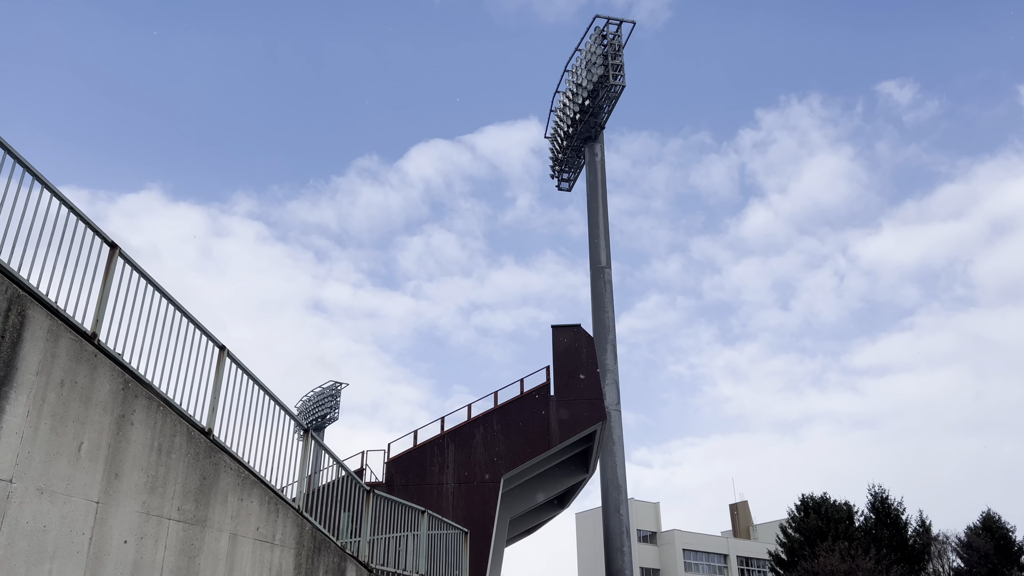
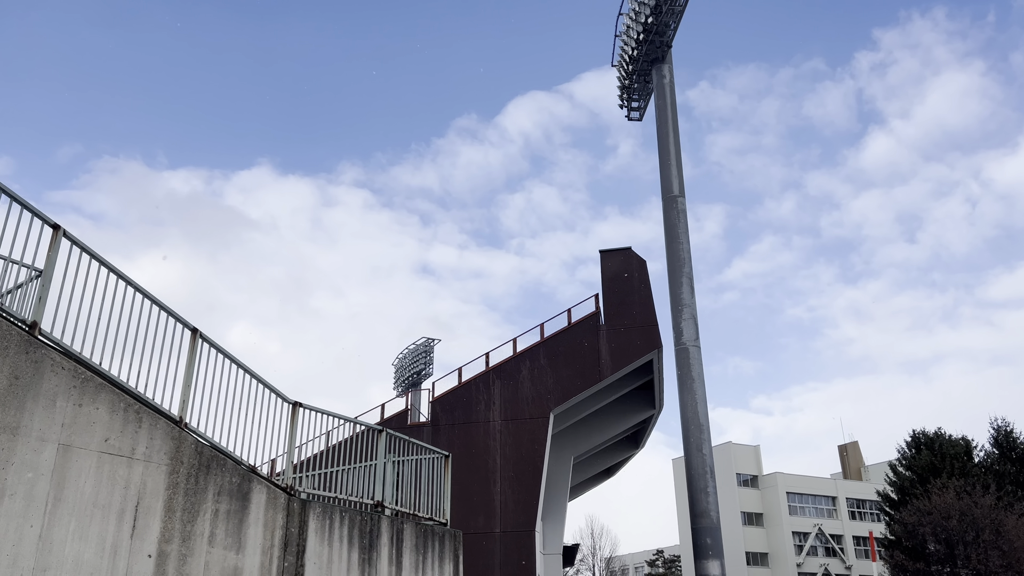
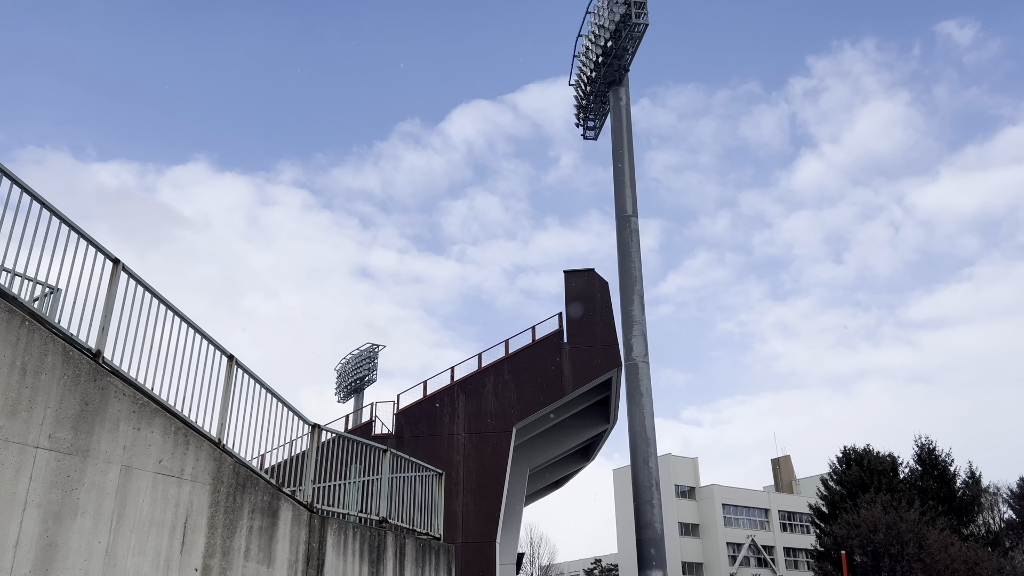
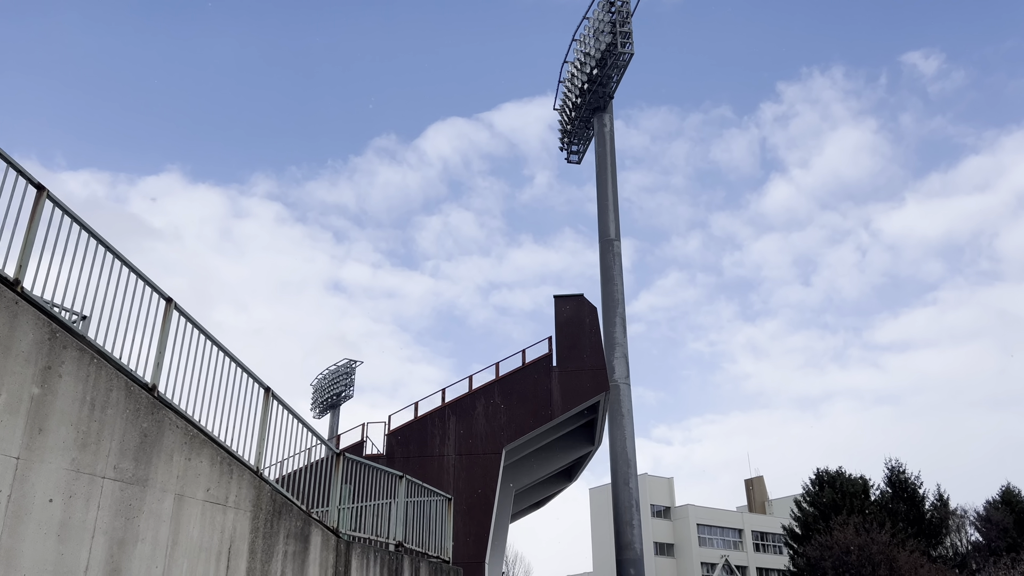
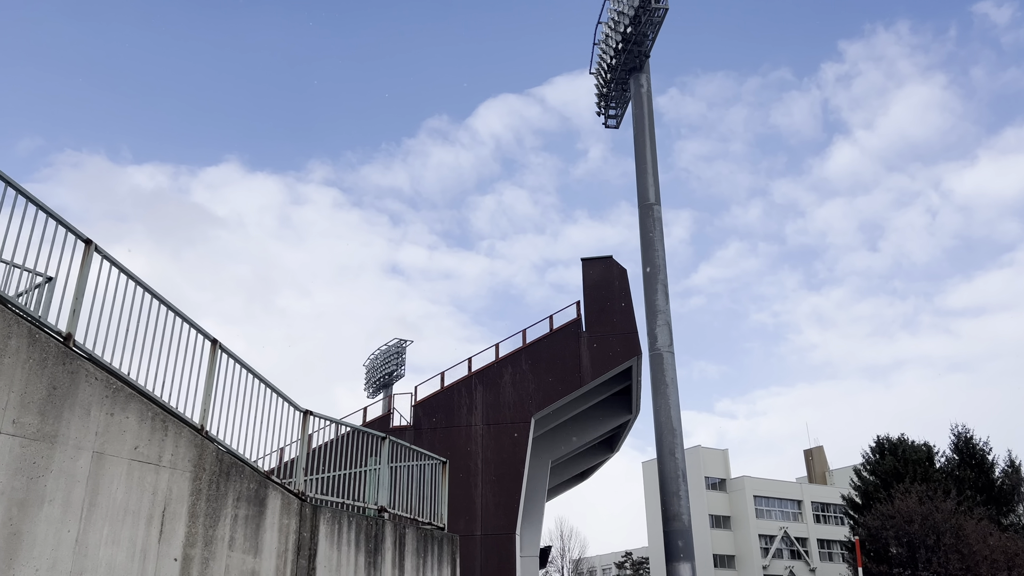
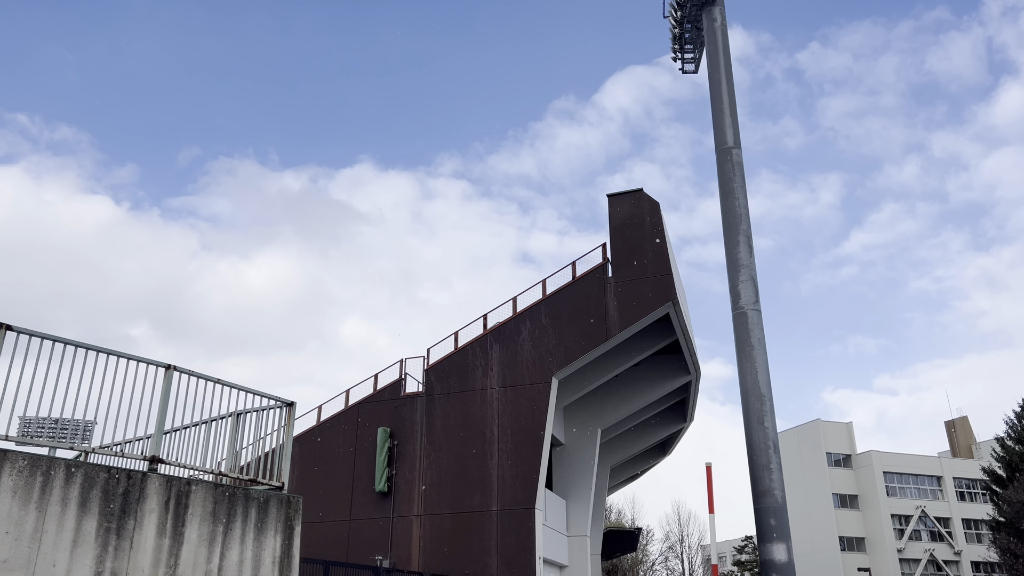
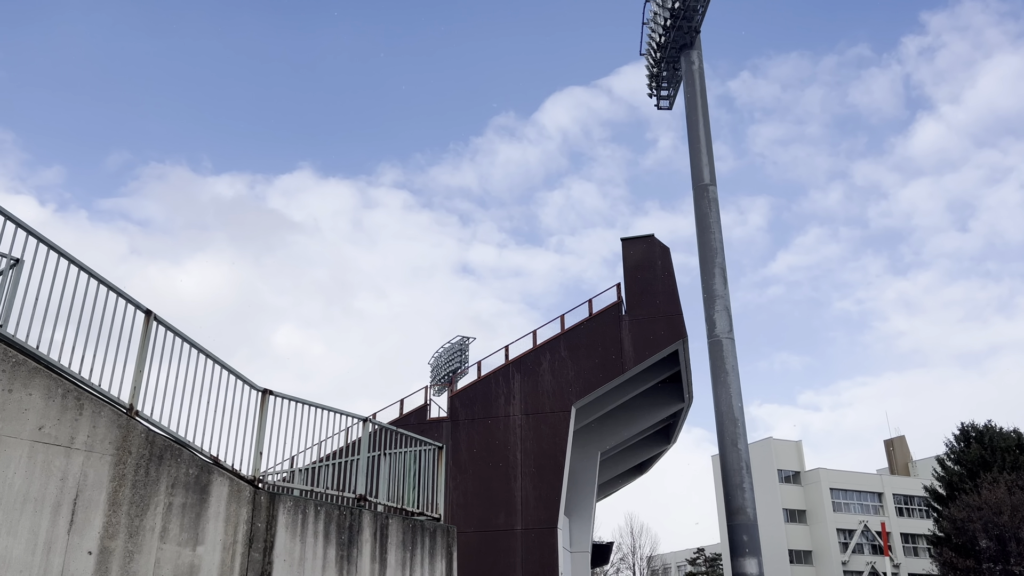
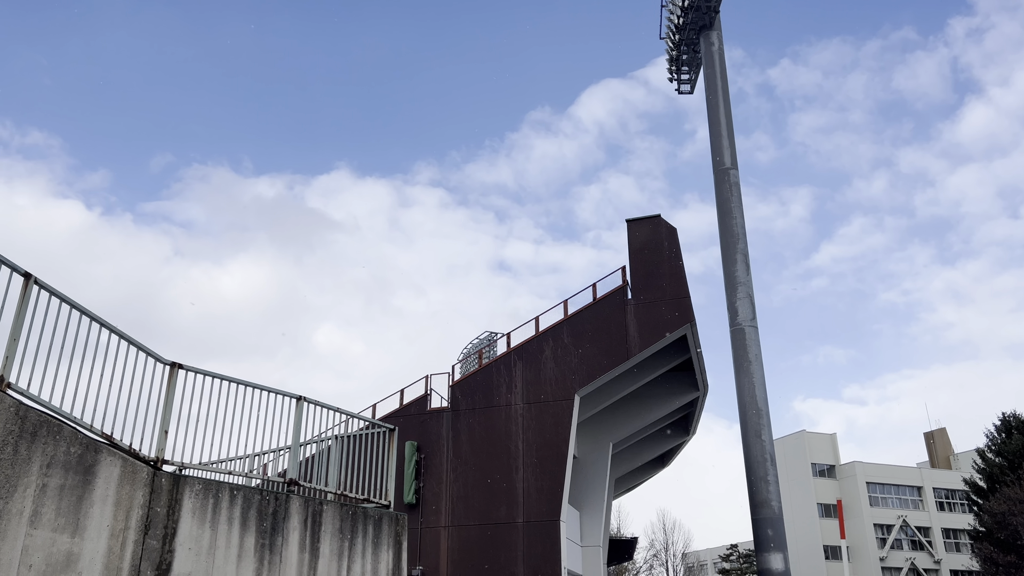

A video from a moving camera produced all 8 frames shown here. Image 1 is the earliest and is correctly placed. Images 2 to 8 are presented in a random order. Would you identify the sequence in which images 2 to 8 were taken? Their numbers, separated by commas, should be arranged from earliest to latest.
4, 3, 5, 2, 7, 8, 6
